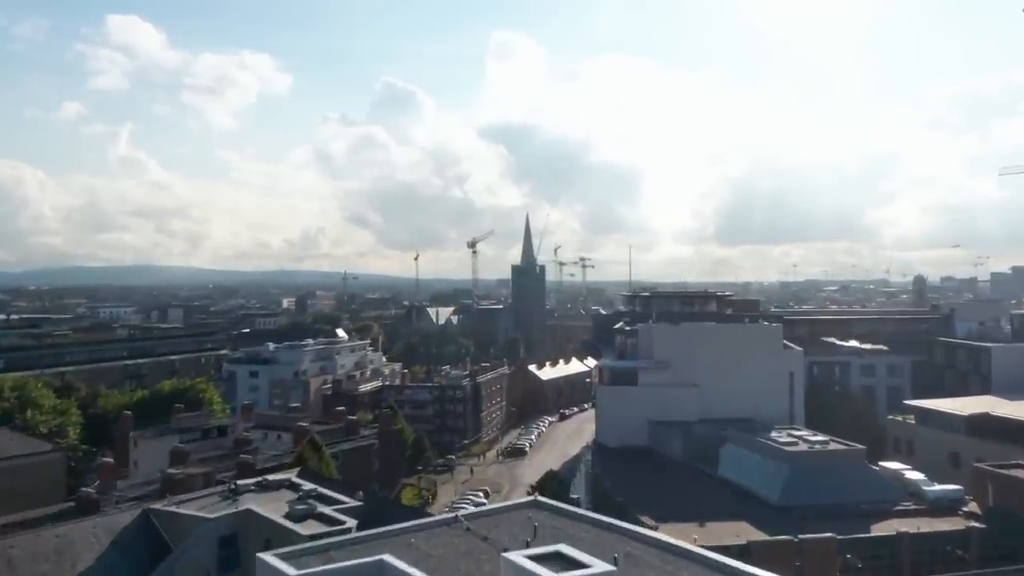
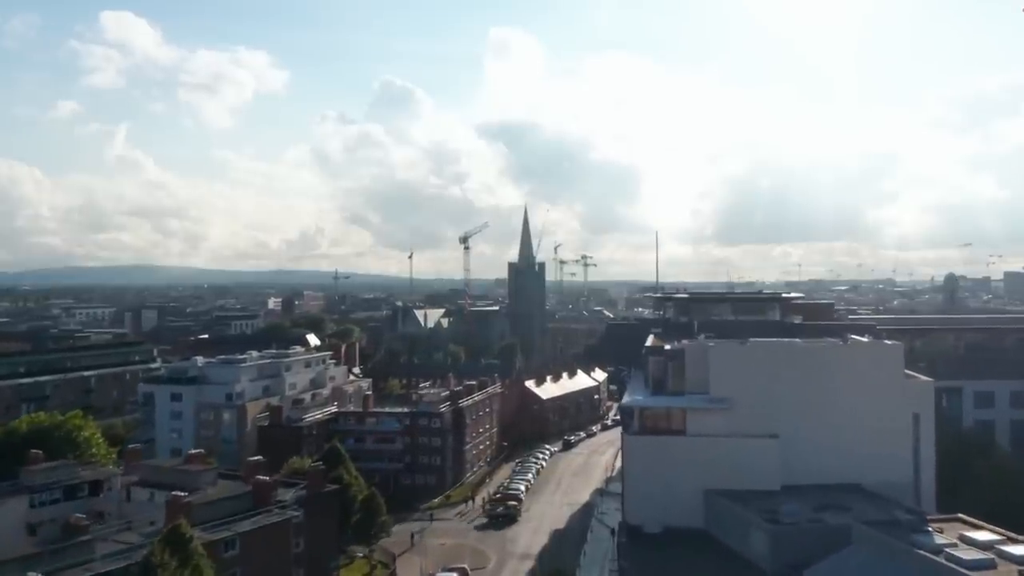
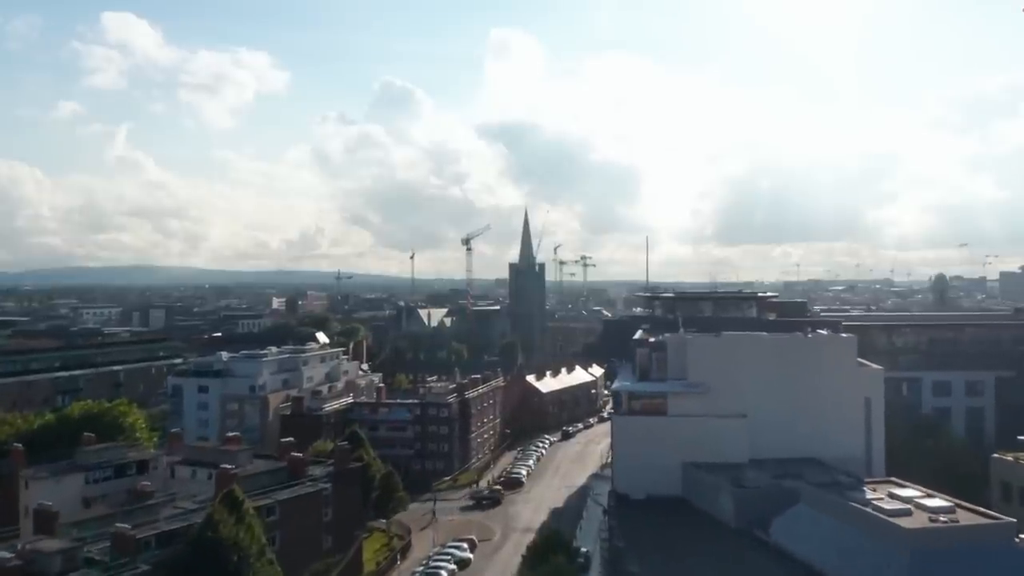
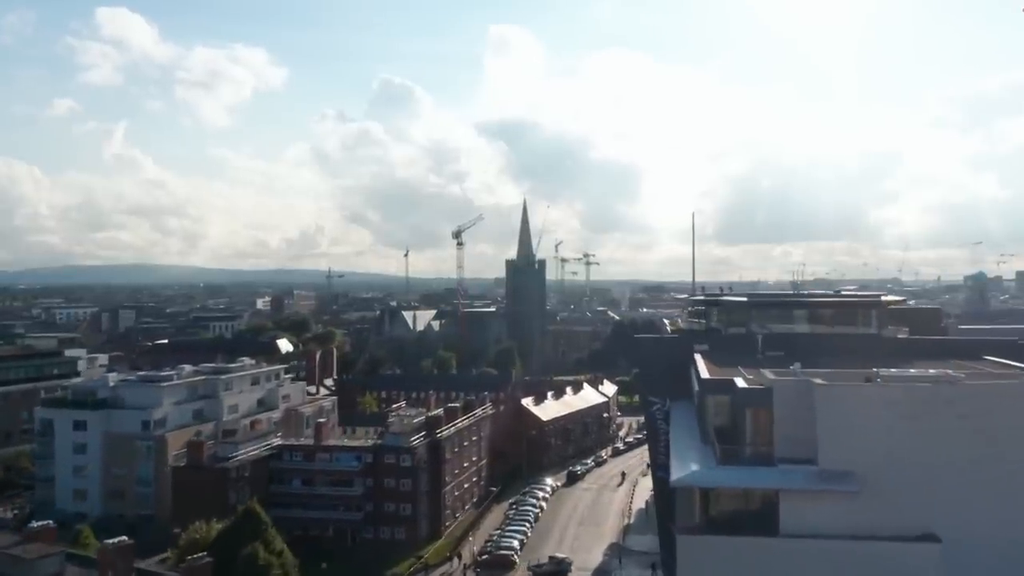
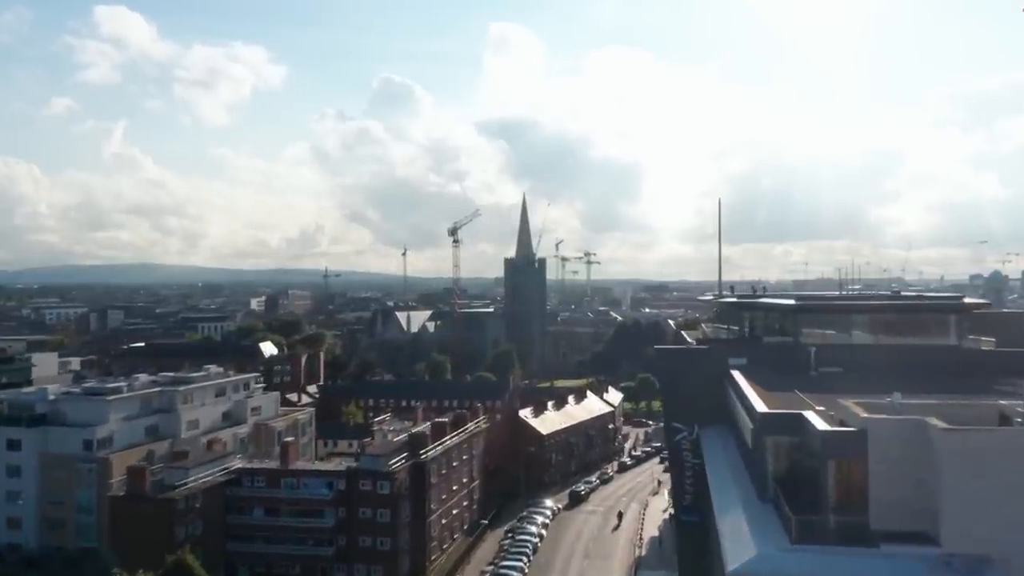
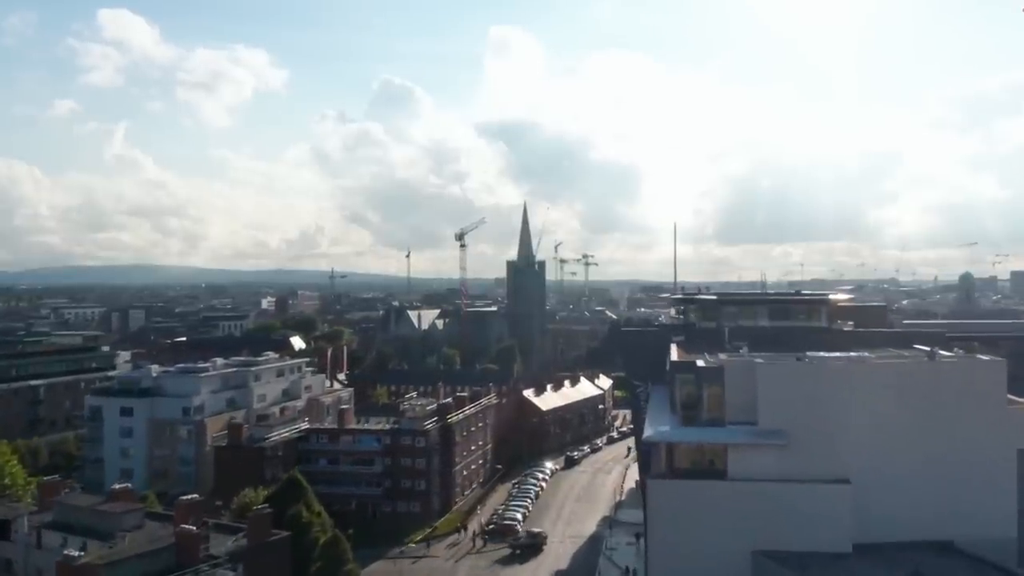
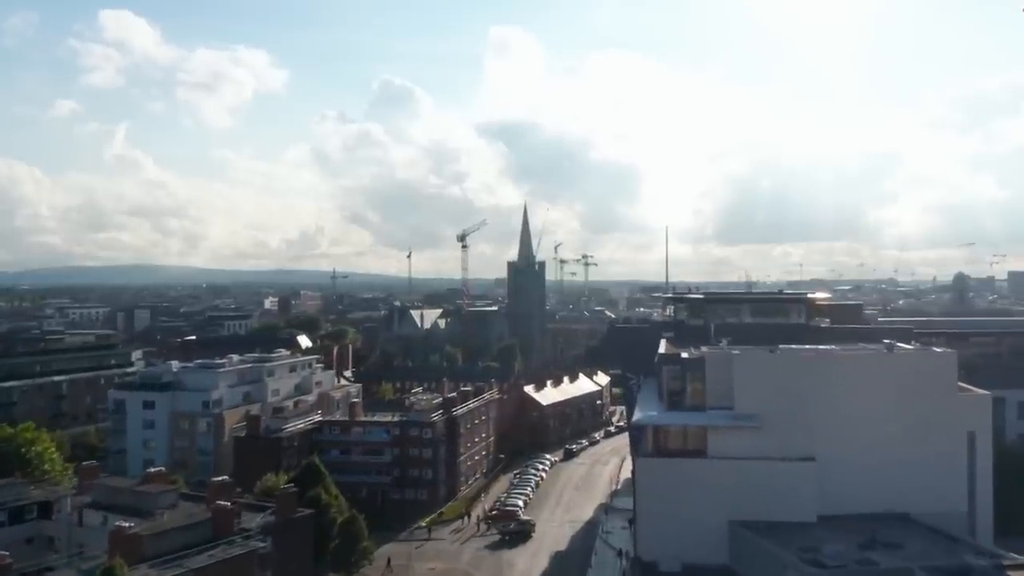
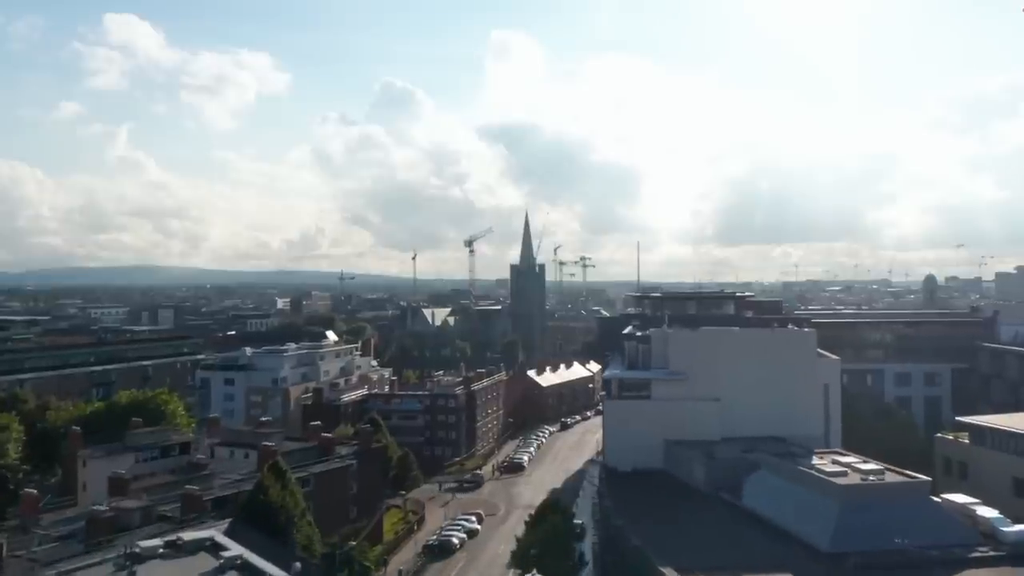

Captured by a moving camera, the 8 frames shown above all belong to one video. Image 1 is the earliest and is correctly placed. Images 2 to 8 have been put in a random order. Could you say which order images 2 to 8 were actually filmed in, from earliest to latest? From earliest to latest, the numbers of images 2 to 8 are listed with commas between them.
8, 3, 2, 7, 6, 4, 5
